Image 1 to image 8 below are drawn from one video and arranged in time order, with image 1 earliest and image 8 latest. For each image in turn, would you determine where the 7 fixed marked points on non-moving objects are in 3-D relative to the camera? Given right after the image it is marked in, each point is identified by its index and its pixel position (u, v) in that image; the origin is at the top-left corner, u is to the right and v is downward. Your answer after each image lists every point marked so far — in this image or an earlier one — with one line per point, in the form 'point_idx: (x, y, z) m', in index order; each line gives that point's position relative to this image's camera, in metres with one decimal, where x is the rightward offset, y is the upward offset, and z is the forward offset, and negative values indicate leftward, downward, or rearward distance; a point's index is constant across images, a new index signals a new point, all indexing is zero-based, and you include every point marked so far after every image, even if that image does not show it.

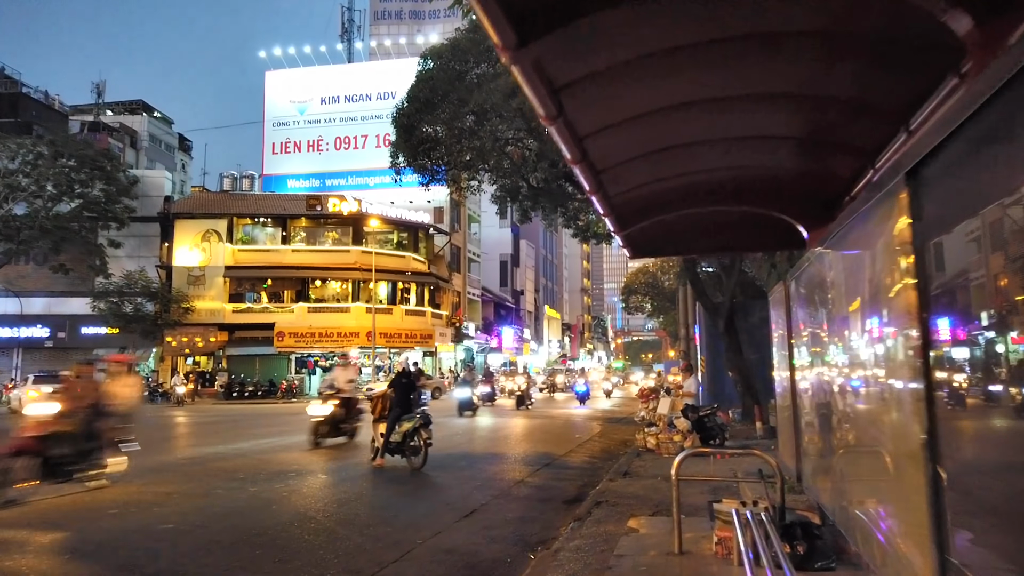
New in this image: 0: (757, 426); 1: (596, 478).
0: (+5.0, -2.8, +15.4) m
1: (+1.2, -2.6, +10.3) m
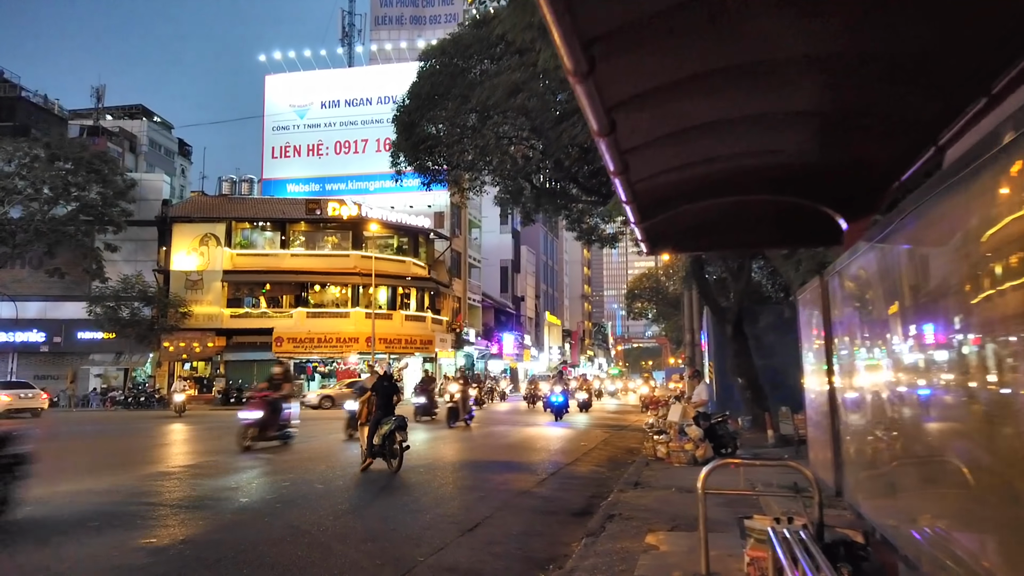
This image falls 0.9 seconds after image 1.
0: (+5.1, -2.9, +14.9) m
1: (+1.2, -2.6, +9.9) m
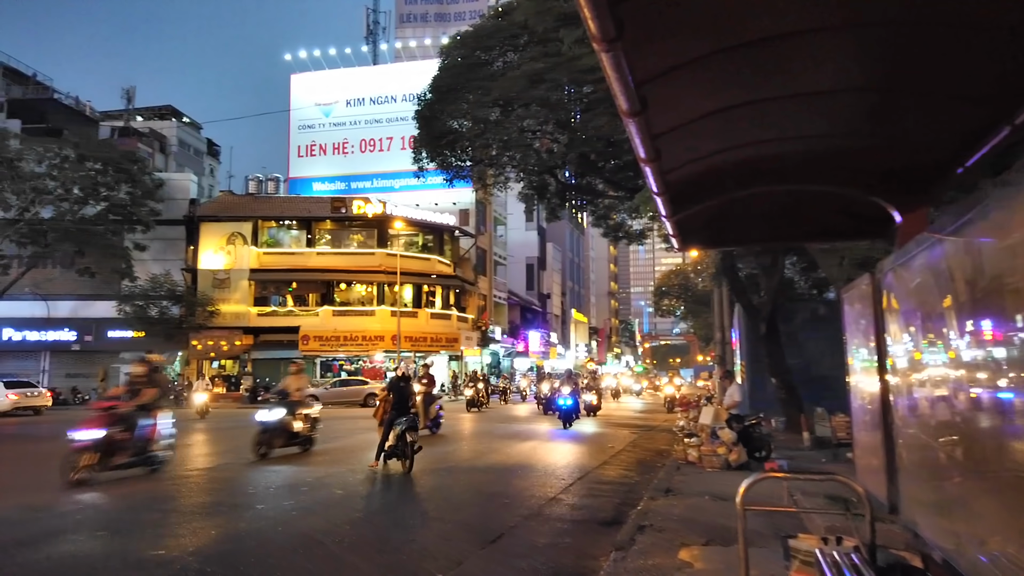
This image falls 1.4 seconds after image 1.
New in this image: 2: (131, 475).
0: (+5.6, -2.8, +14.3) m
1: (+1.5, -2.6, +9.4) m
2: (-5.6, -2.8, +11.1) m
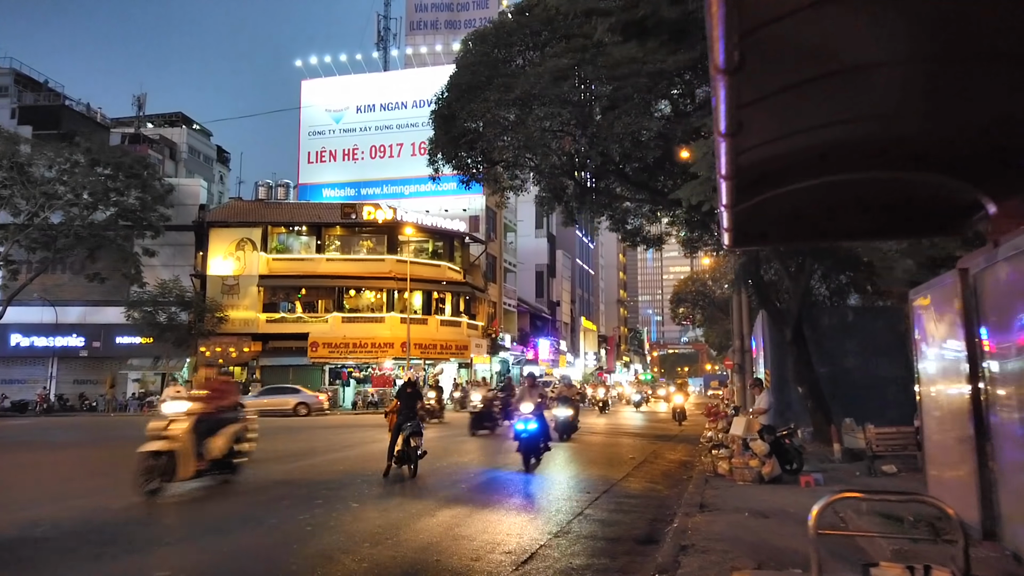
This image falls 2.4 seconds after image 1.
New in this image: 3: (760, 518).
0: (+5.9, -2.9, +13.8) m
1: (+1.8, -2.7, +8.9) m
2: (-5.3, -2.8, +10.6) m
3: (+2.6, -2.4, +7.9) m
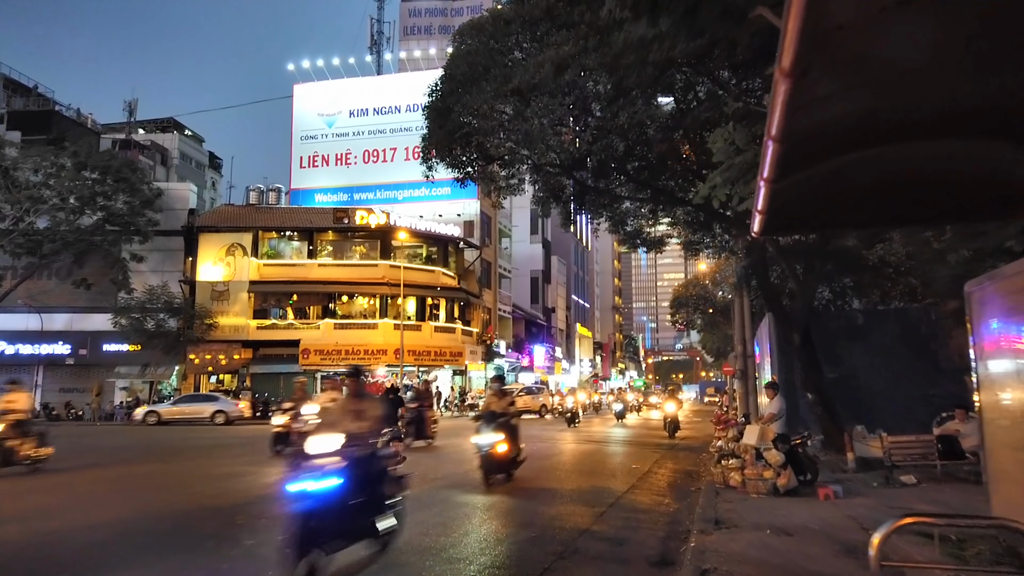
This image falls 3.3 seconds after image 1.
0: (+5.9, -3.0, +13.2) m
1: (+1.8, -2.6, +8.3) m
2: (-5.3, -2.8, +9.9) m
3: (+2.6, -2.4, +7.3) m
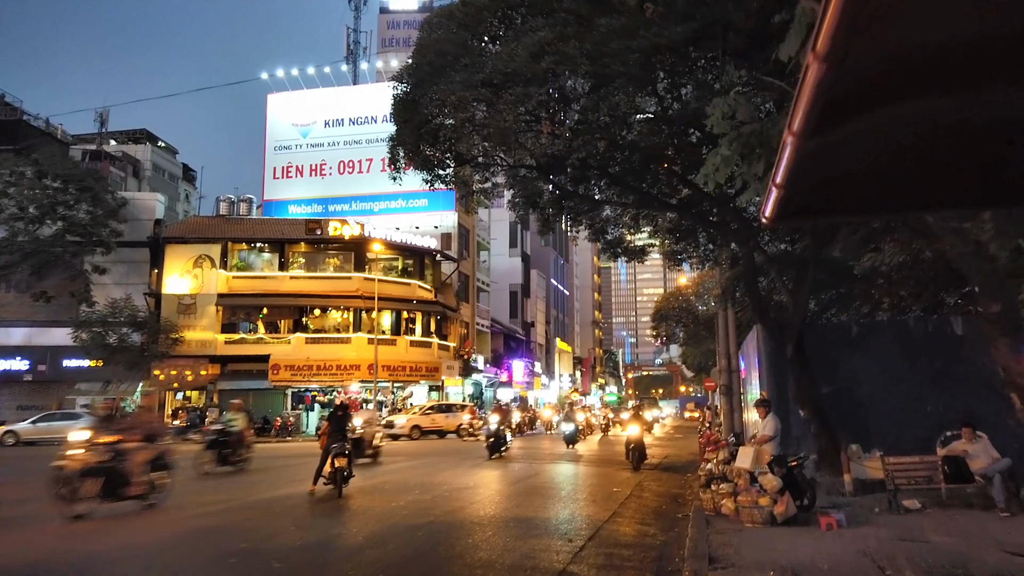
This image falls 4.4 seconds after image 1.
0: (+5.4, -3.1, +12.3) m
1: (+1.5, -2.7, +7.3) m
2: (-5.7, -2.9, +8.7) m
3: (+2.3, -2.4, +6.3) m
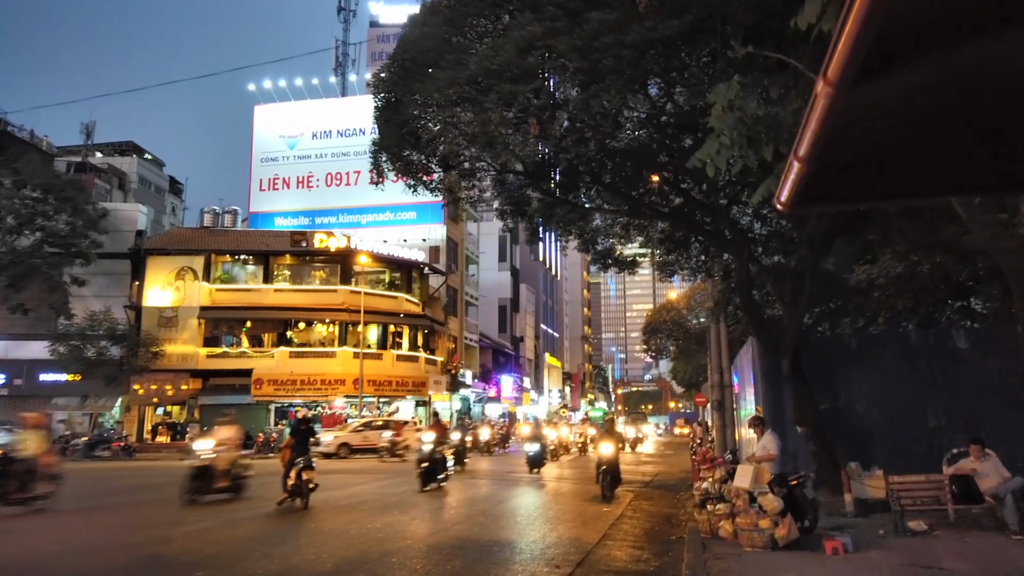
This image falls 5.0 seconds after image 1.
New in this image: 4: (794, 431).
0: (+5.2, -3.3, +11.7) m
1: (+1.4, -2.7, +6.7) m
2: (-5.9, -3.0, +8.0) m
3: (+2.2, -2.5, +5.7) m
4: (+5.5, -2.8, +14.7) m
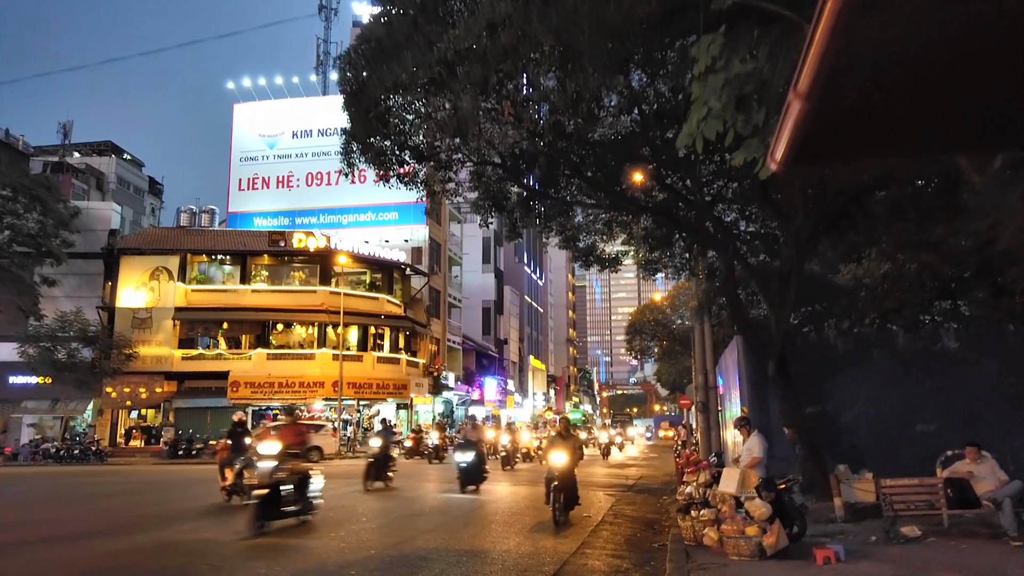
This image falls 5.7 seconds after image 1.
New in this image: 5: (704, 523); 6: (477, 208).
0: (+4.8, -3.2, +11.2) m
1: (+1.1, -2.6, +6.1) m
2: (-6.2, -2.9, +7.3) m
3: (+1.9, -2.4, +5.2) m
4: (+5.1, -2.8, +14.2) m
5: (+2.3, -2.8, +8.9) m
6: (-0.7, +1.5, +14.5) m
